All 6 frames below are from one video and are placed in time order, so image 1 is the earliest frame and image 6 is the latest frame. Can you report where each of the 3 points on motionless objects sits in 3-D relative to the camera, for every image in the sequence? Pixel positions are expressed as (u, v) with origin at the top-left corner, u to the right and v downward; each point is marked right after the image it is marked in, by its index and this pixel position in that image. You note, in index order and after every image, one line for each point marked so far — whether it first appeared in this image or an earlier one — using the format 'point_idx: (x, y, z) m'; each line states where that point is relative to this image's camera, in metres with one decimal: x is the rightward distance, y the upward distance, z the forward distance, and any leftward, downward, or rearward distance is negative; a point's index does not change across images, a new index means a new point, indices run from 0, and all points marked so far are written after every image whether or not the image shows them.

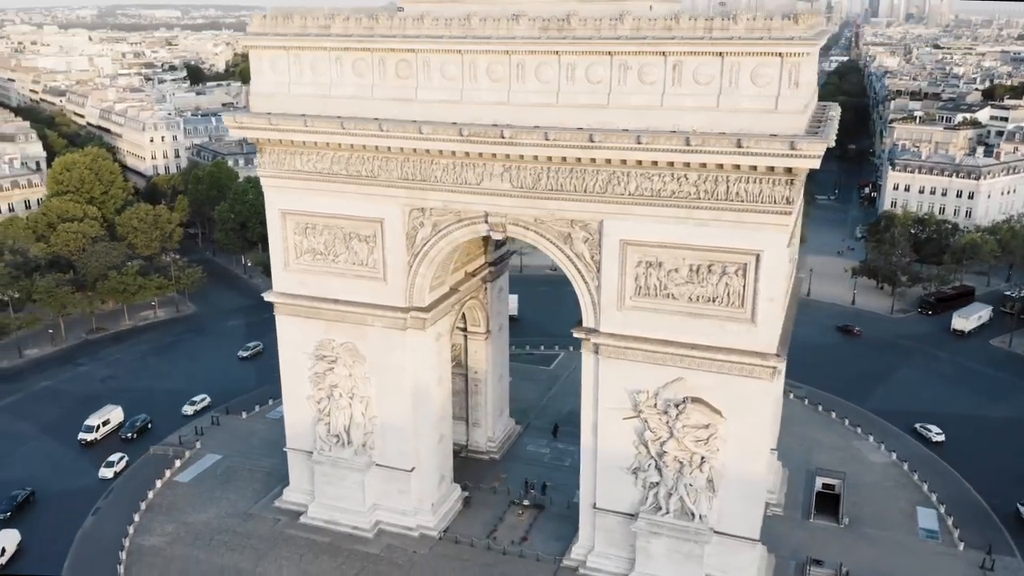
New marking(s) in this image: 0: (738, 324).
0: (+5.0, -0.8, +18.3) m
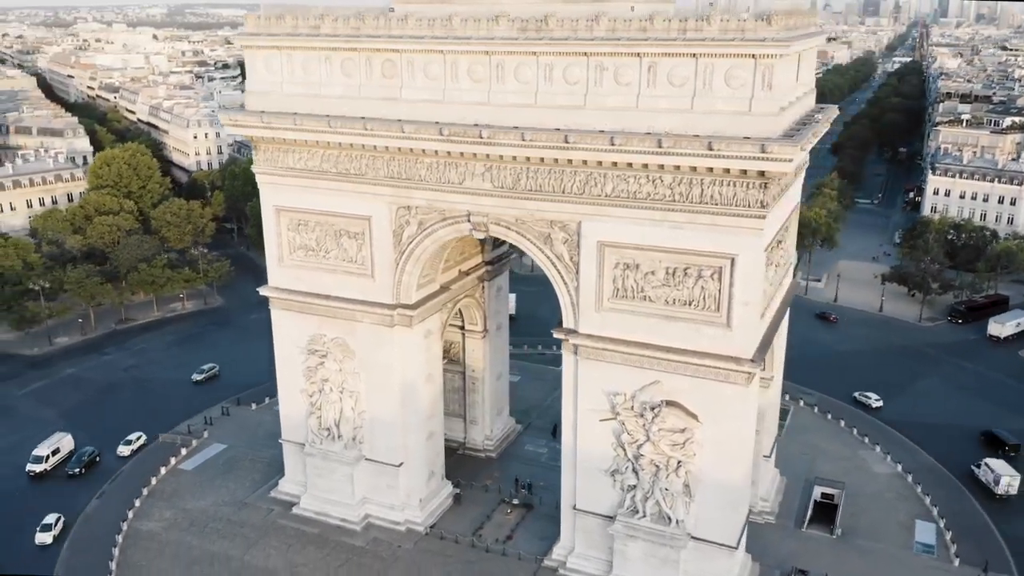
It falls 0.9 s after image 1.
0: (+4.4, -0.9, +18.1) m
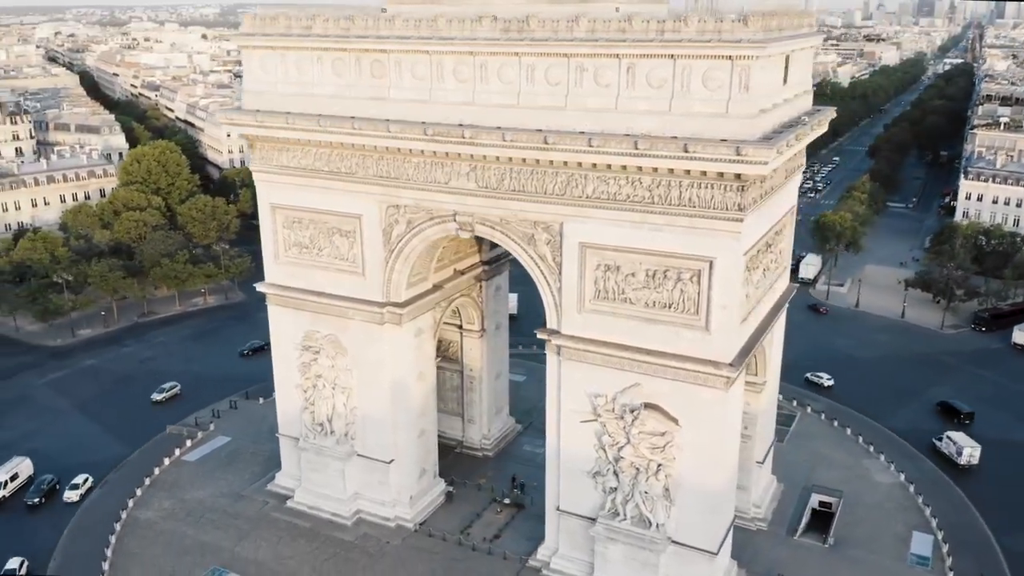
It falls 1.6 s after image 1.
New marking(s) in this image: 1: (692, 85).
0: (+3.9, -1.0, +18.0) m
1: (+3.6, +4.1, +16.5) m
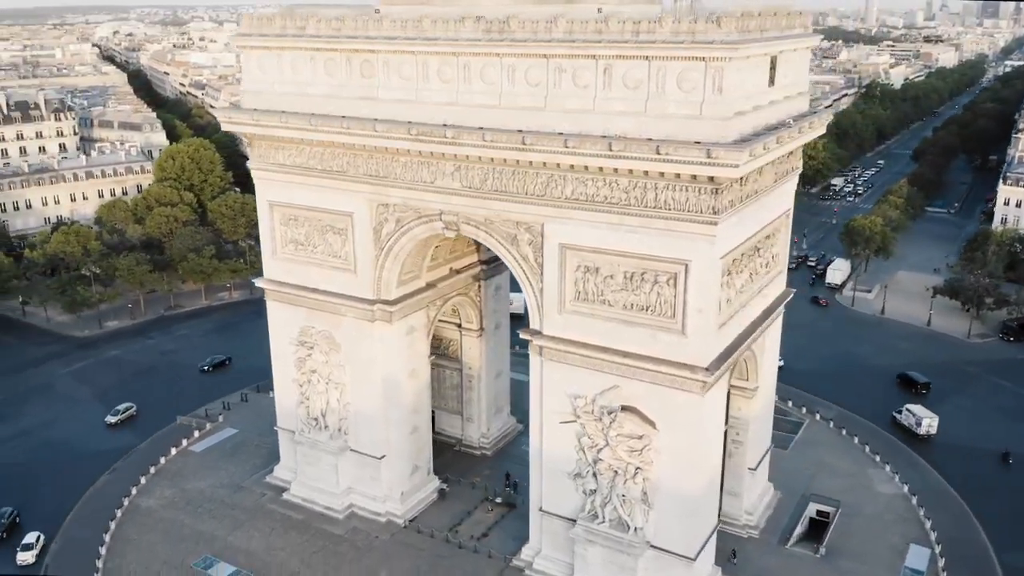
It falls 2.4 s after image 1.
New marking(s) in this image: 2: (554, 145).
0: (+3.4, -1.0, +17.8) m
1: (+3.1, +4.0, +16.4) m
2: (+0.9, +3.0, +17.4) m
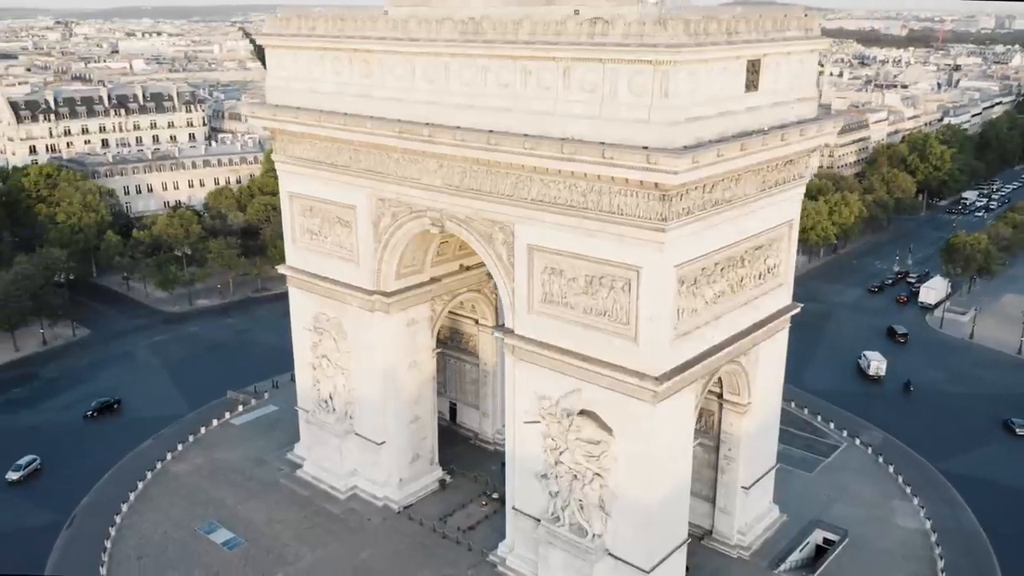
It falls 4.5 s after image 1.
0: (+2.4, -1.1, +17.6) m
1: (+2.1, +3.9, +16.2) m
2: (+0.1, +3.0, +17.5) m
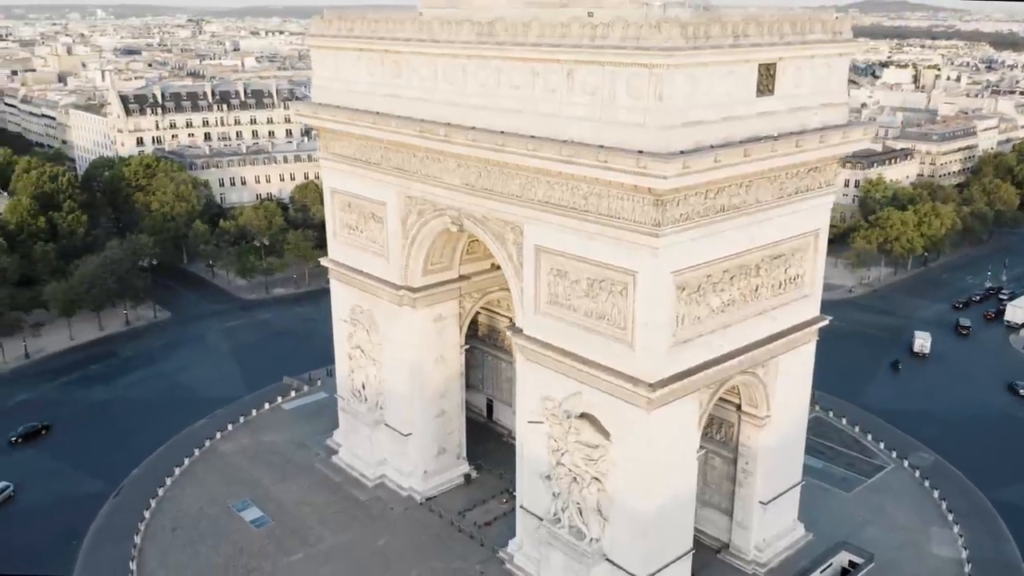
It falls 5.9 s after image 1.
0: (+2.3, -1.2, +17.5) m
1: (+2.1, +3.8, +16.1) m
2: (+0.2, +3.0, +17.7) m
